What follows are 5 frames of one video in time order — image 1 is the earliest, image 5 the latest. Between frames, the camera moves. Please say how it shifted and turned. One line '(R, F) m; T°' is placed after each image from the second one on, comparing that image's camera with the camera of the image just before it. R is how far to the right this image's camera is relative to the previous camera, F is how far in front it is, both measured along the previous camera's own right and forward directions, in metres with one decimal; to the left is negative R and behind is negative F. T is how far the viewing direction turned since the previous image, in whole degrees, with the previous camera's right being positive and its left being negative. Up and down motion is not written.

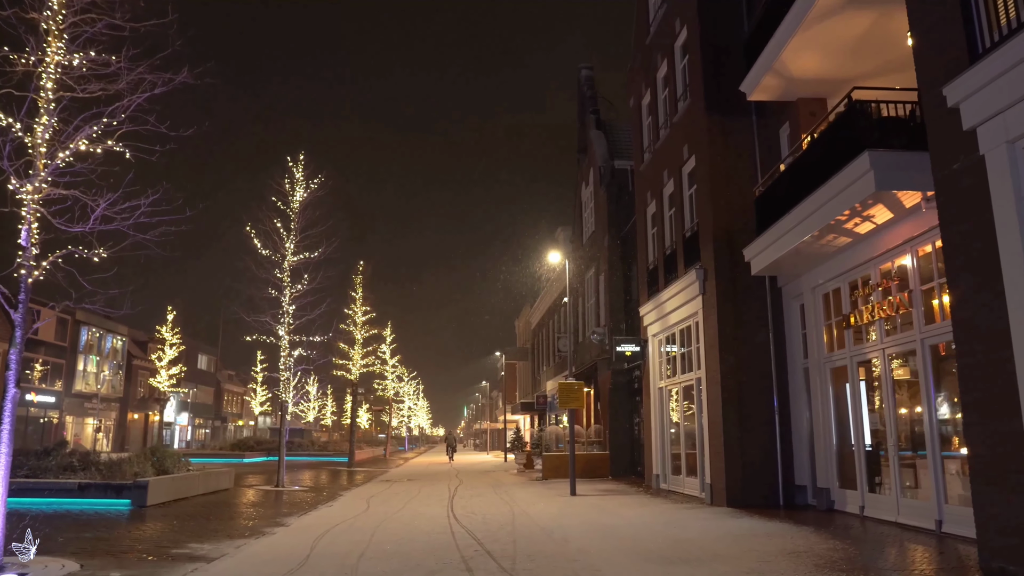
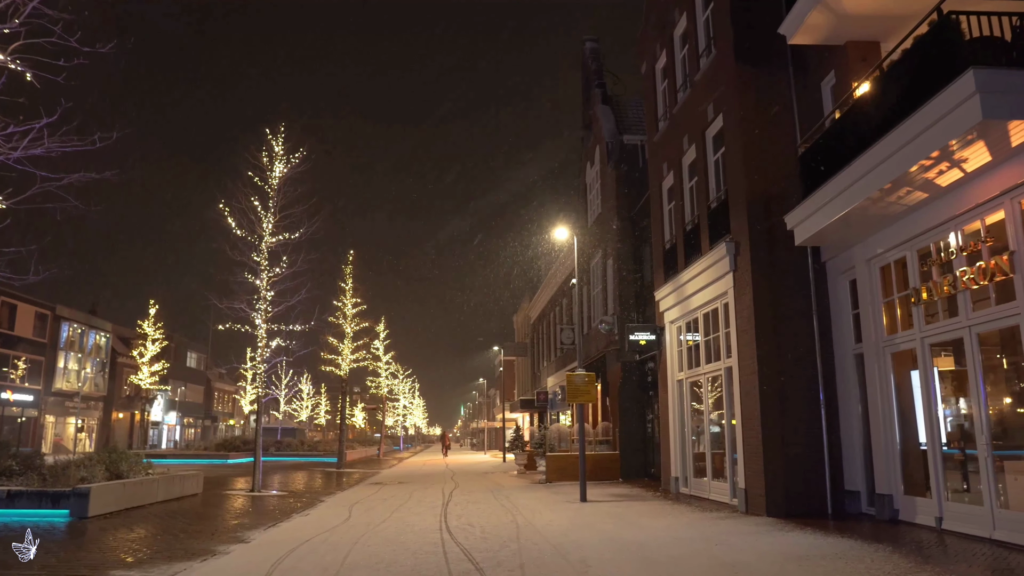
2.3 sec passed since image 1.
(-0.1, +2.0) m; 0°
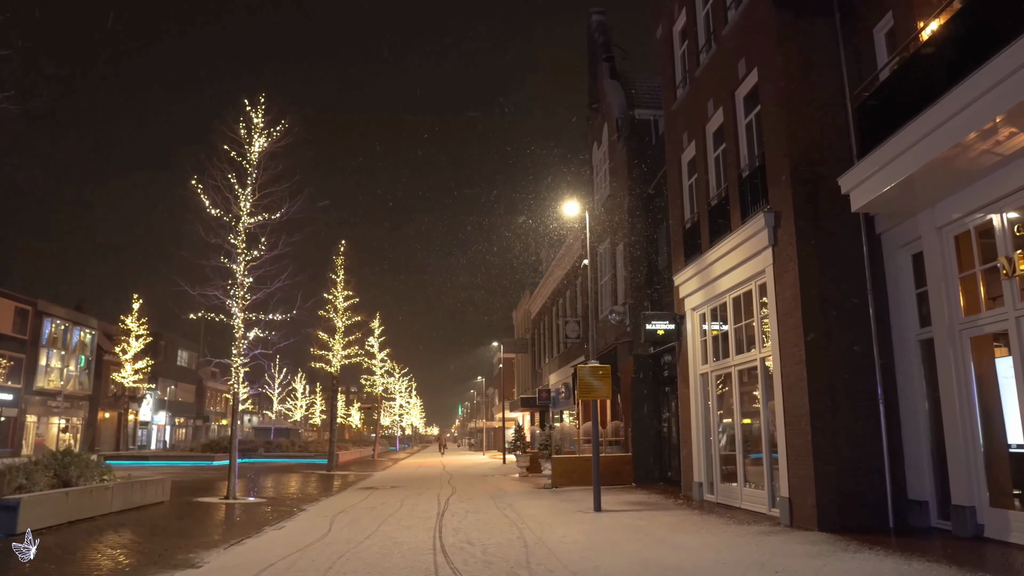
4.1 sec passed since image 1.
(-0.1, +1.8) m; 0°
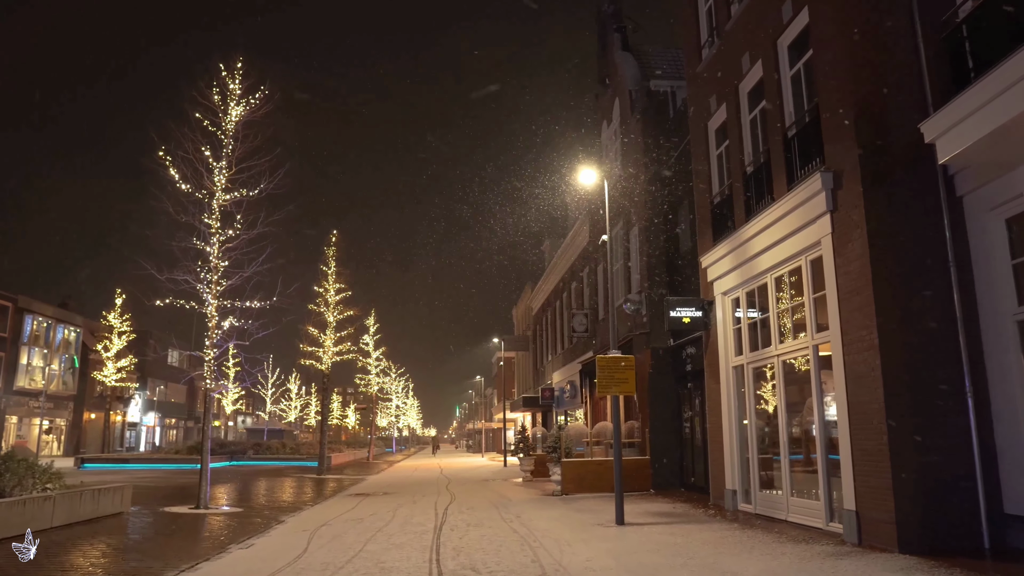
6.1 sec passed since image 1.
(-0.2, +1.8) m; 0°
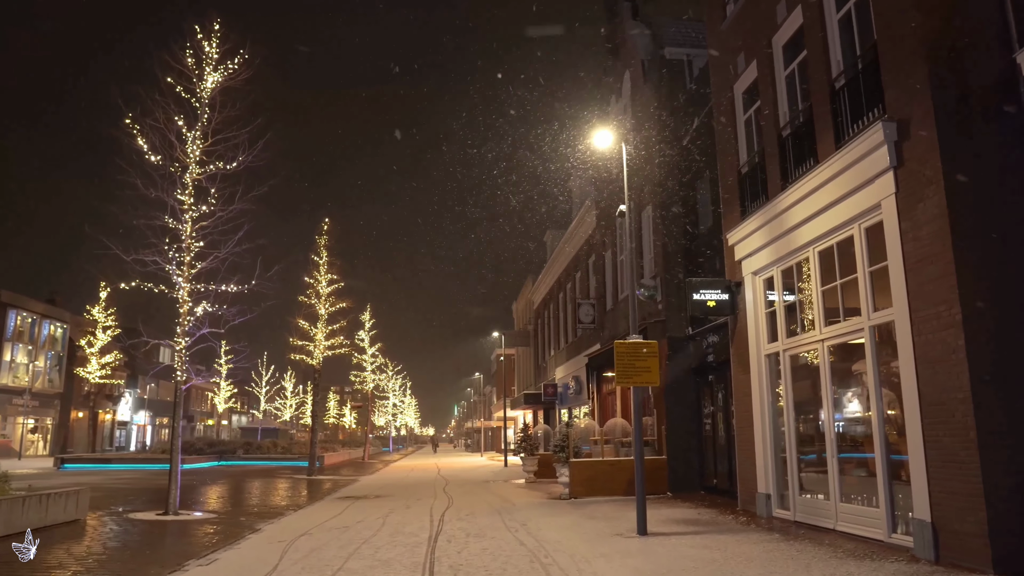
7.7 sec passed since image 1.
(-0.1, +1.5) m; 0°
